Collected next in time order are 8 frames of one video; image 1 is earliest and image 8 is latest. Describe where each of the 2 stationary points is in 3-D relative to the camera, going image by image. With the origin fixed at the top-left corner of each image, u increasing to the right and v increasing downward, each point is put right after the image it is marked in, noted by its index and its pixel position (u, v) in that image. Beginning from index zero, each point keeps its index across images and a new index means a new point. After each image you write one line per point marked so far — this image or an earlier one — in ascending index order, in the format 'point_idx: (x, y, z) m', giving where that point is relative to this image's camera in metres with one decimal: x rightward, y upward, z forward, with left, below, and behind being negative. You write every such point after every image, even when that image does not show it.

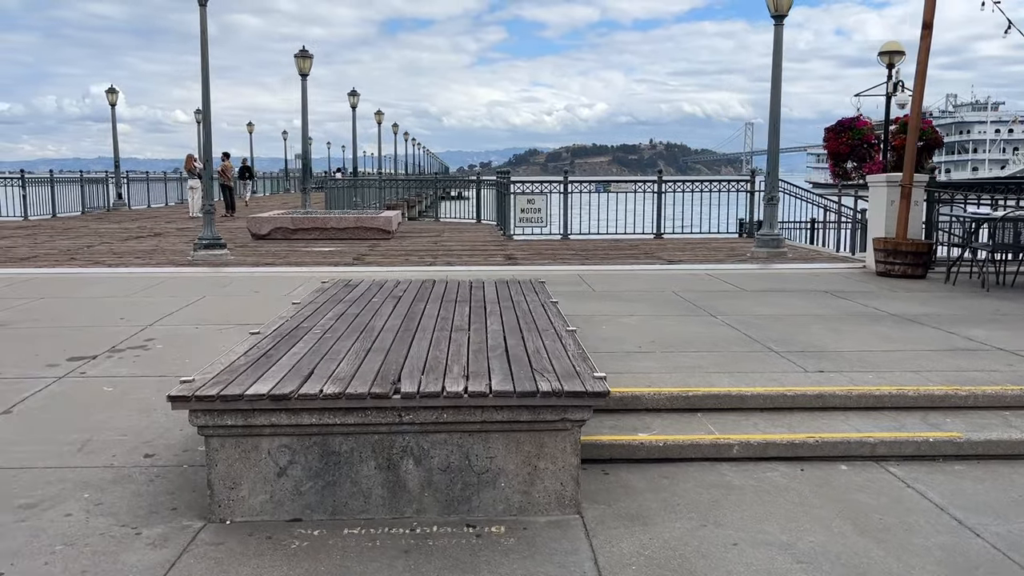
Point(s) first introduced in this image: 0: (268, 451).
0: (-1.1, -0.7, +3.7) m
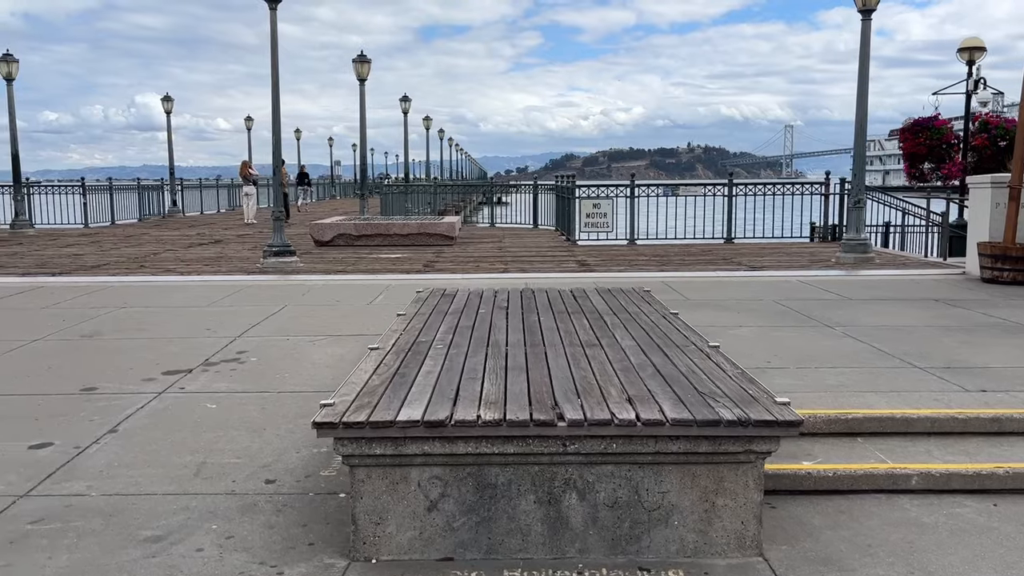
0: (-0.4, -0.8, +3.3) m
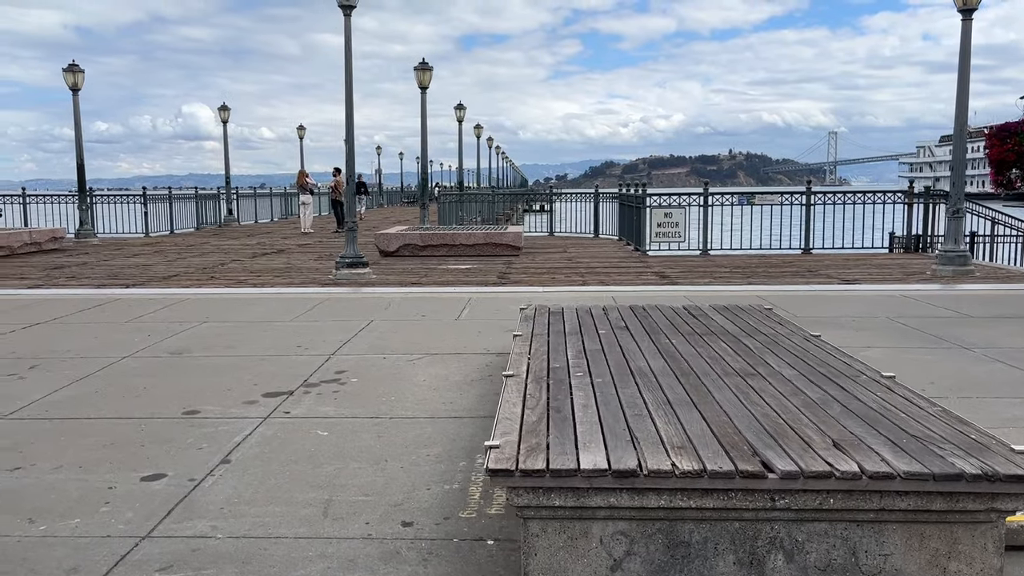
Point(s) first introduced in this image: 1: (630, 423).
0: (+0.3, -0.9, +2.9) m
1: (+0.5, -0.5, +3.3) m
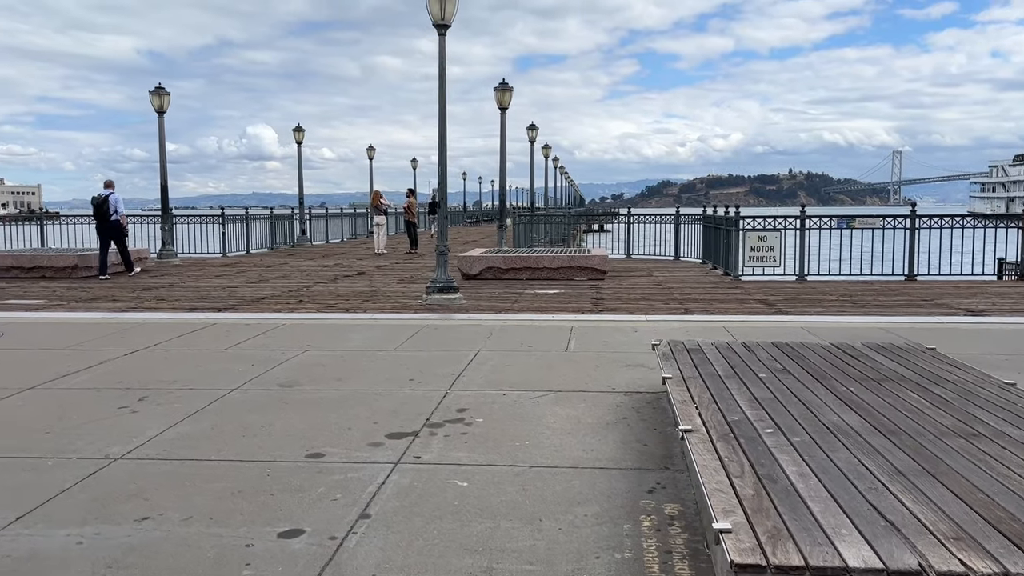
0: (+1.0, -1.0, +2.4) m
1: (+1.2, -0.7, +2.8) m
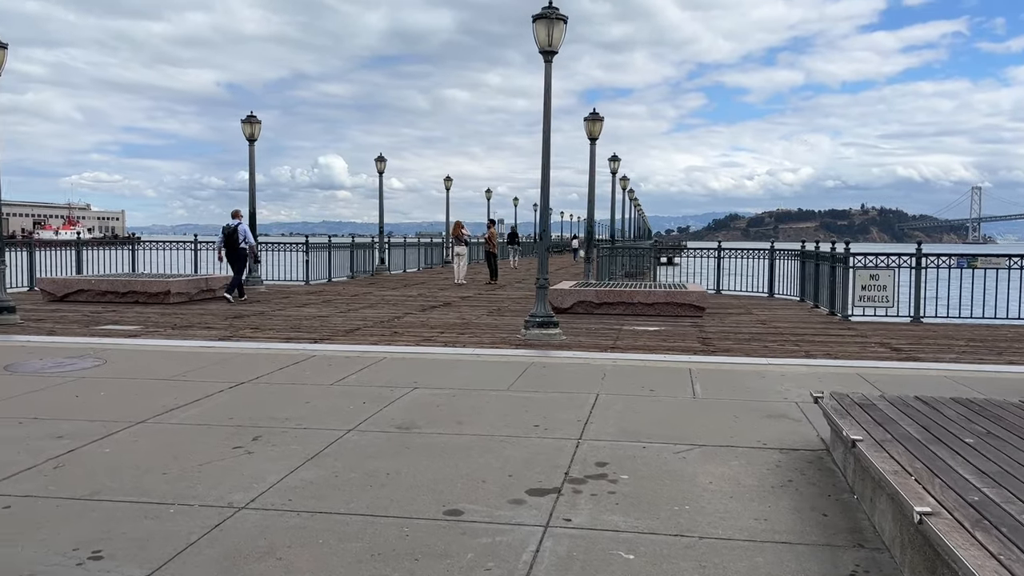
0: (+1.7, -1.2, +1.8) m
1: (+1.9, -0.9, +2.2) m
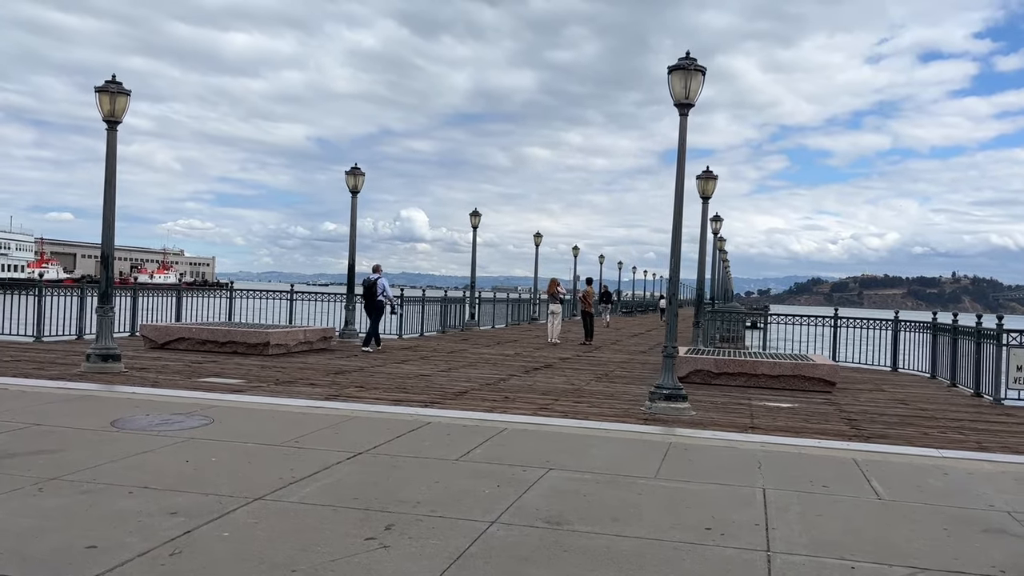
0: (+2.3, -1.4, +0.7) m
1: (+2.6, -1.2, +1.1) m
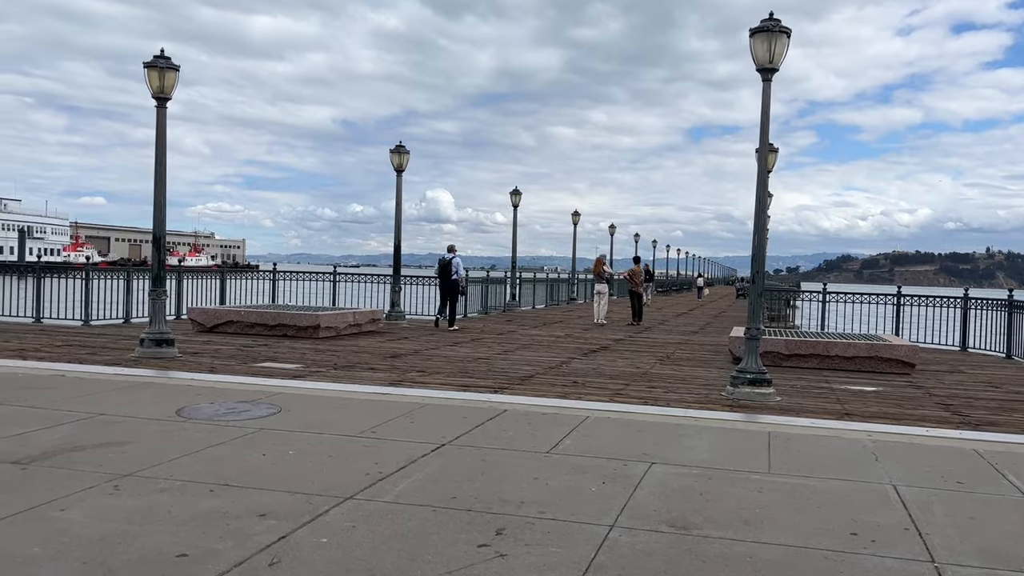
0: (+2.9, -1.4, +0.2) m
1: (+3.2, -1.1, +0.5) m
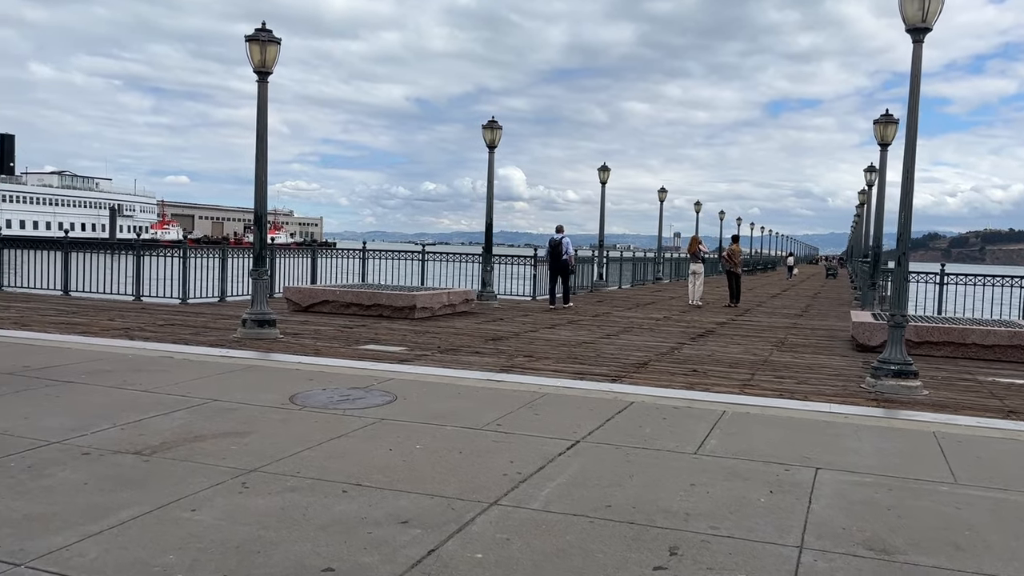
0: (+3.4, -1.5, -0.7) m
1: (+3.7, -1.2, -0.3) m
